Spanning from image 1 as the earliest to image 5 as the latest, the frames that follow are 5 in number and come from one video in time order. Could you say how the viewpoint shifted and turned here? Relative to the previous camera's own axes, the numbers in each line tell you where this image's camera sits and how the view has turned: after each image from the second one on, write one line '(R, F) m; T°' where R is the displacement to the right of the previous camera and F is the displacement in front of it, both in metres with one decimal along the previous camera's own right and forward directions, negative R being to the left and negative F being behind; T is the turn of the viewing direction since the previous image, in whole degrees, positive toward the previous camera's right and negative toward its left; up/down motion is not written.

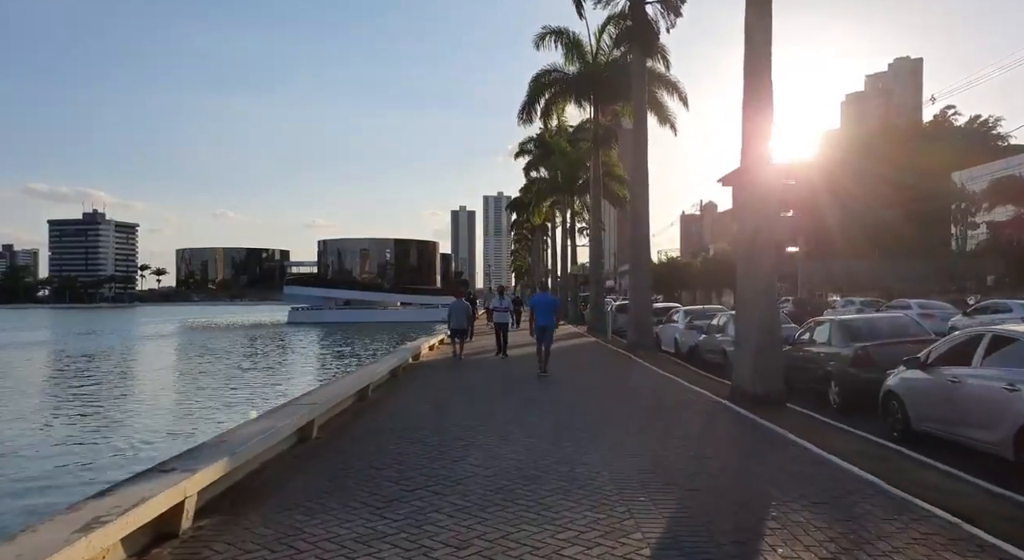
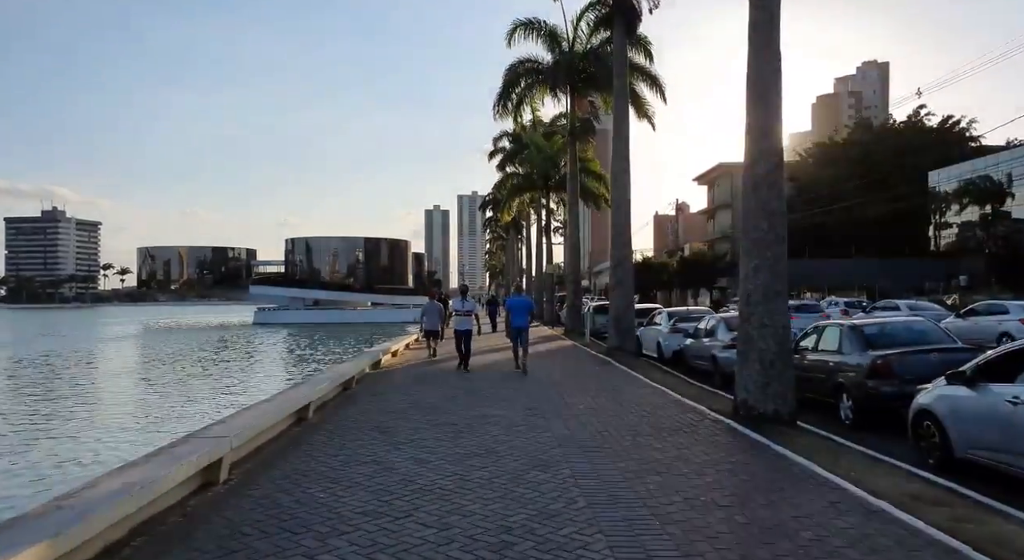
(+0.1, +1.6) m; +2°
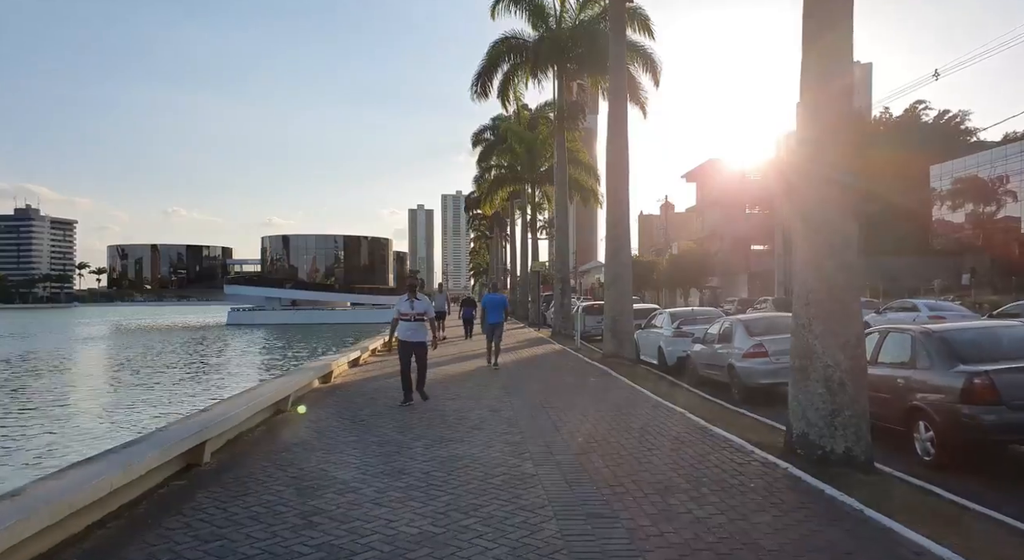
(+0.1, +2.4) m; +1°
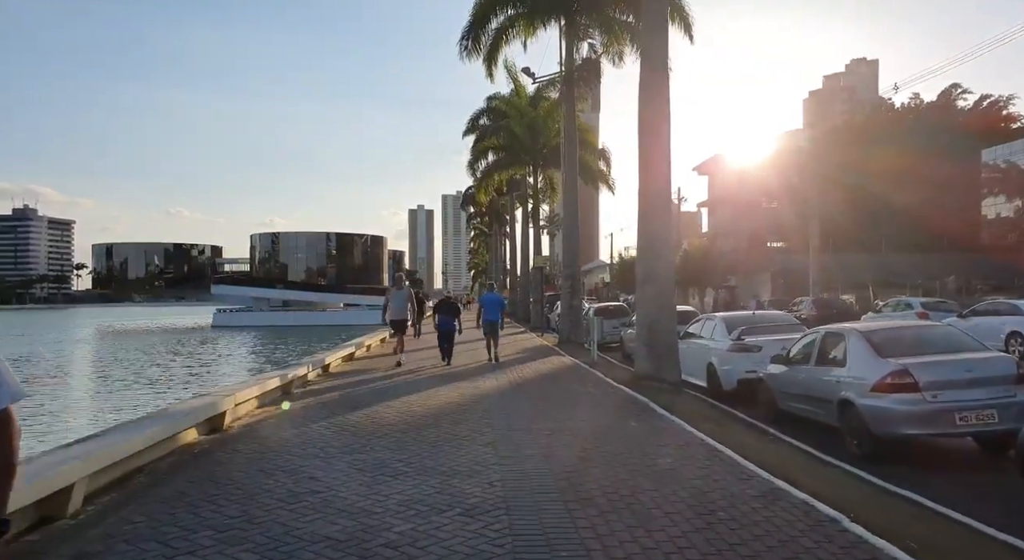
(+0.1, +4.5) m; 0°
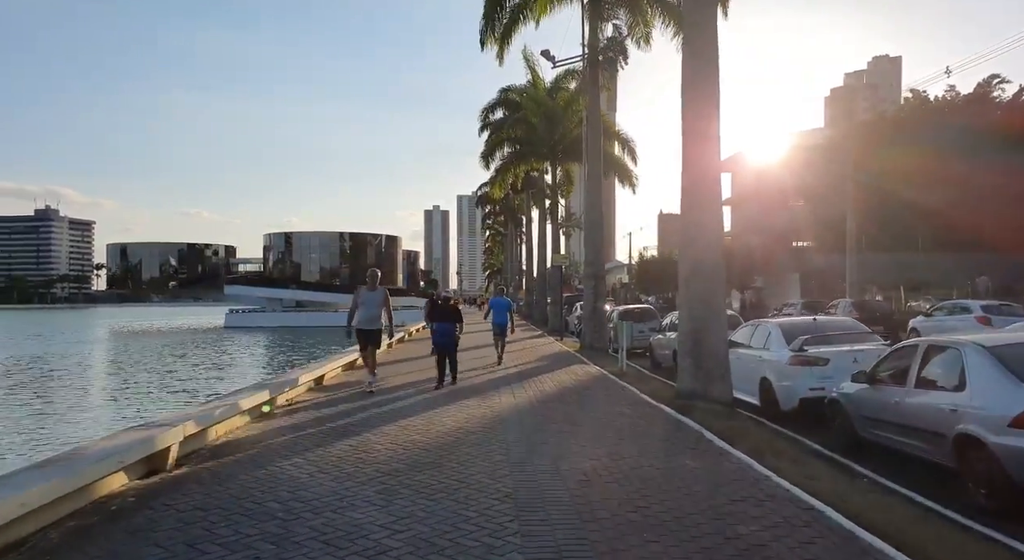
(-0.1, +1.8) m; -1°
